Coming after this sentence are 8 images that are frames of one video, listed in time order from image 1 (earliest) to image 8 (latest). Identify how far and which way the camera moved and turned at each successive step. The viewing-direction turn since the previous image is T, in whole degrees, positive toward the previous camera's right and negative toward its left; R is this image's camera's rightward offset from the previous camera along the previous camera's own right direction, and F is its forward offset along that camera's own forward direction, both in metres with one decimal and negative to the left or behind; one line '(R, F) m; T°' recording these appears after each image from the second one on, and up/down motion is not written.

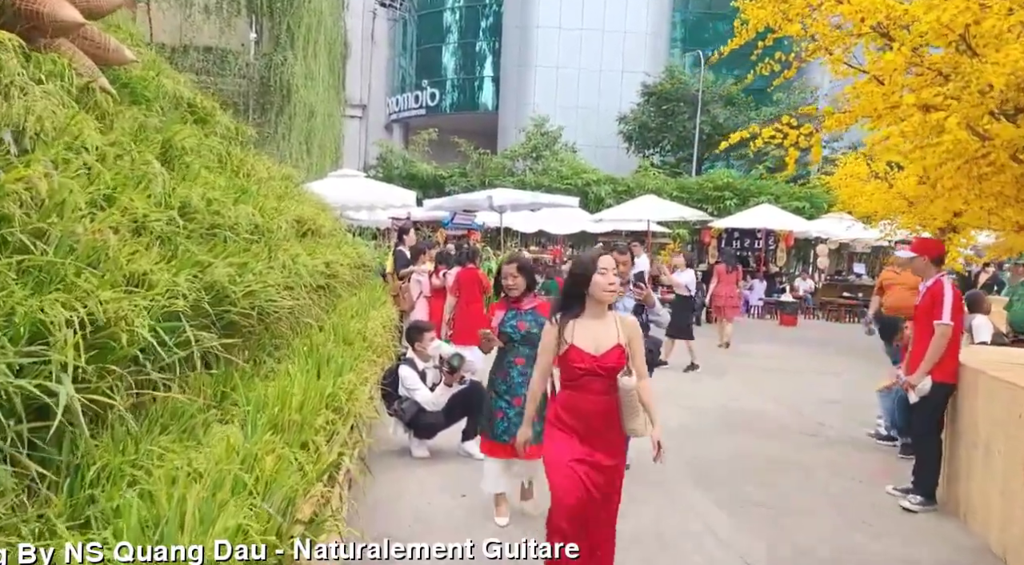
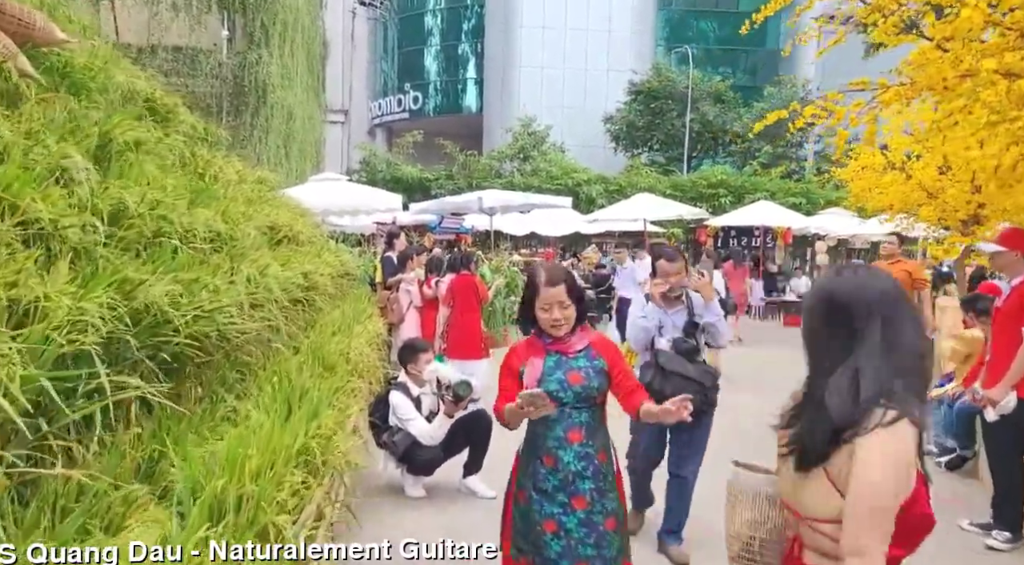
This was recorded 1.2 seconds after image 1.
(-0.1, +0.8) m; +1°
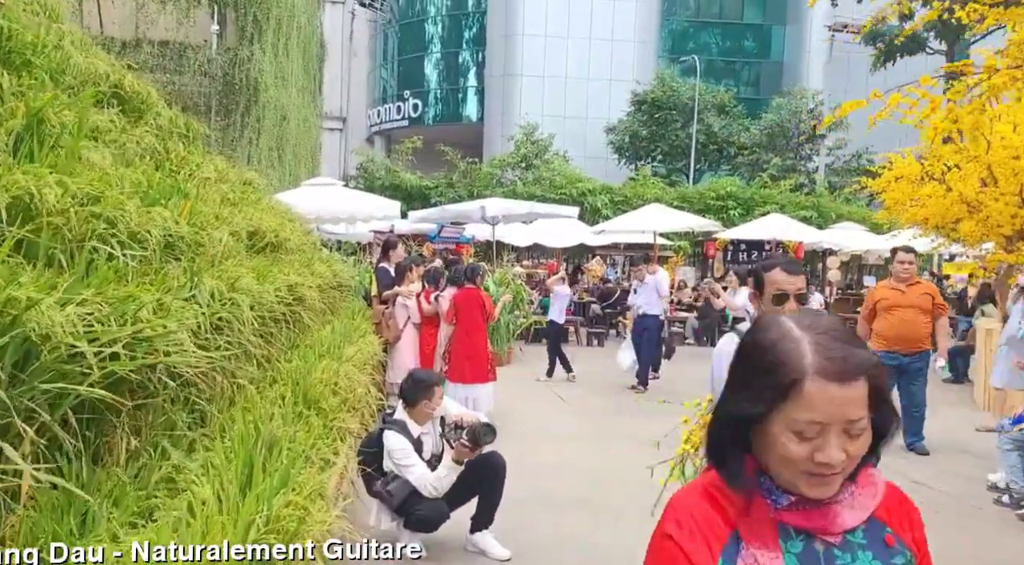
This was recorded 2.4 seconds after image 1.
(-0.1, +0.8) m; 0°
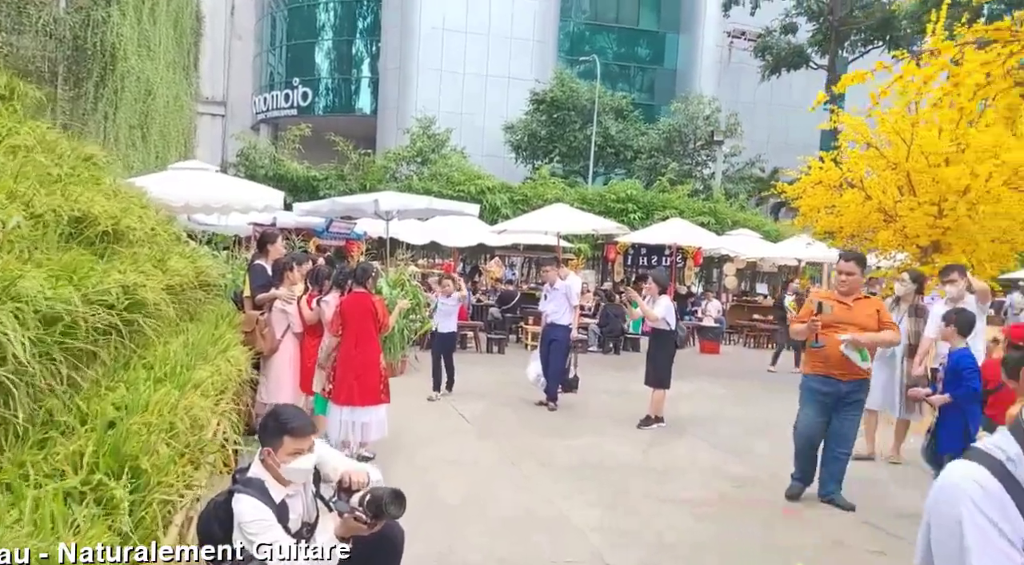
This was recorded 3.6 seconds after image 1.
(-0.1, +1.1) m; +7°
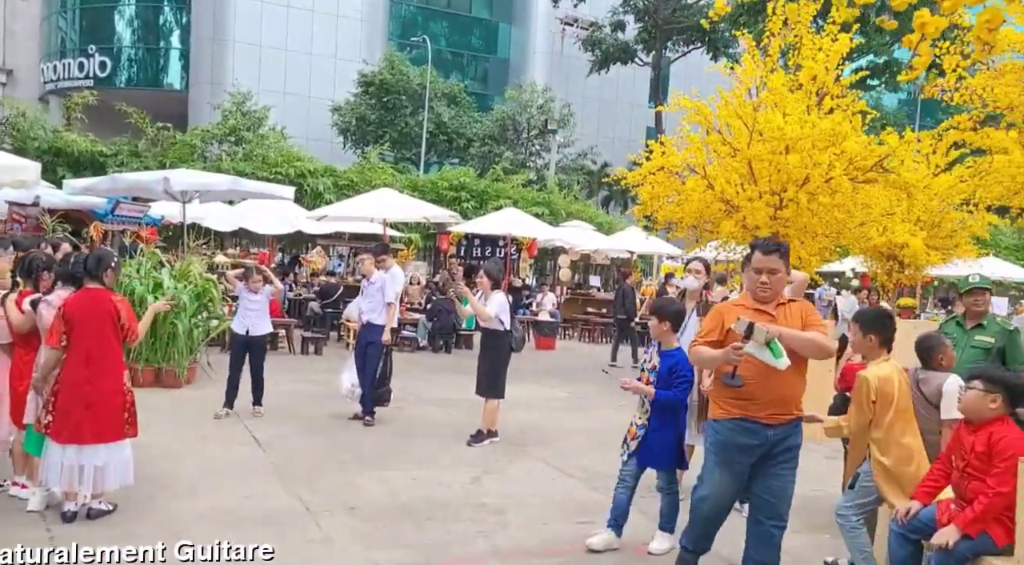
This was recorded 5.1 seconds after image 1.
(+0.2, +1.3) m; +11°
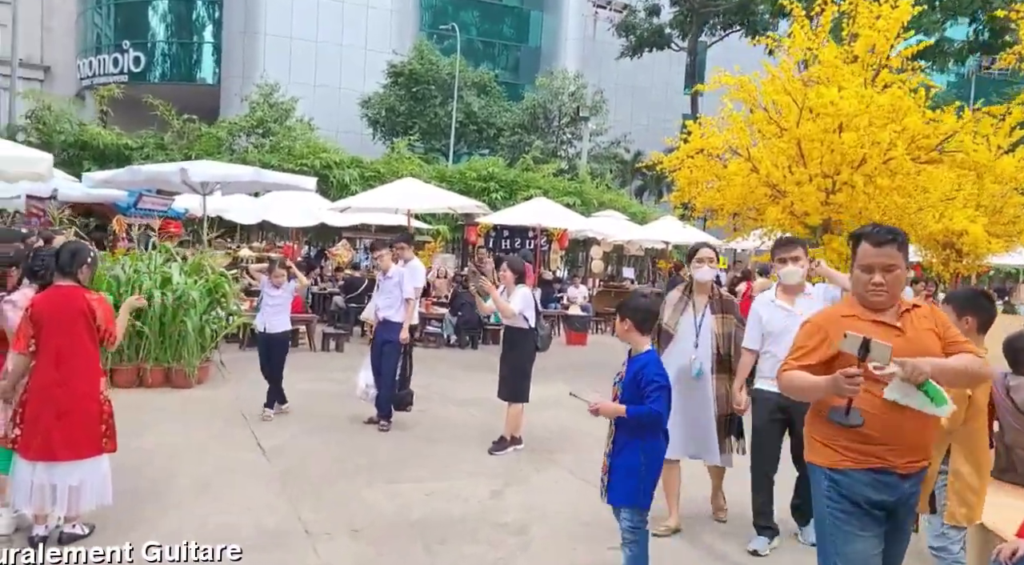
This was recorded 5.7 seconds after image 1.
(+0.1, +0.6) m; -2°
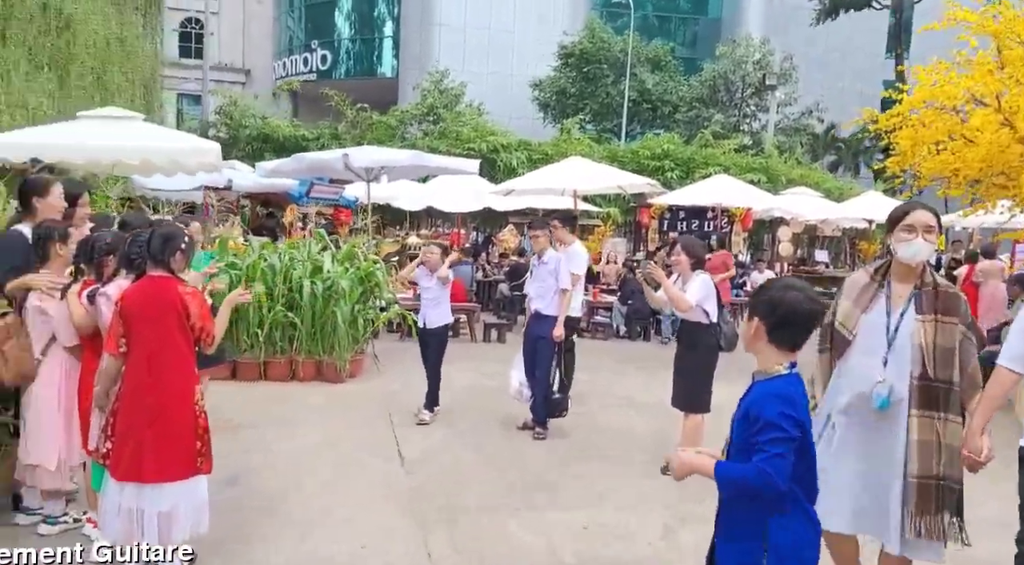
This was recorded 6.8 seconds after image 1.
(0.0, +0.9) m; -12°
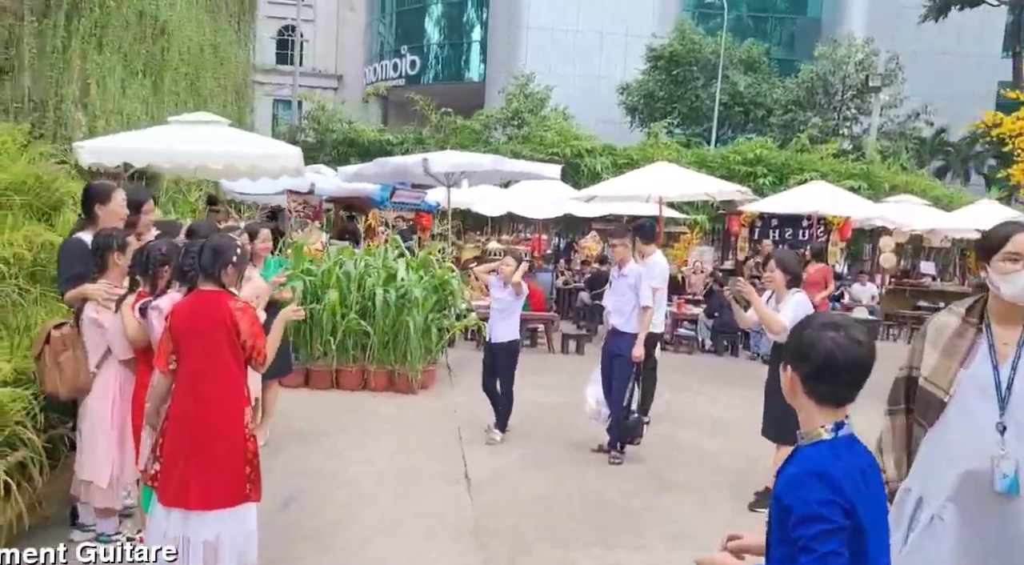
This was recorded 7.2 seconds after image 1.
(0.0, +0.3) m; -6°
